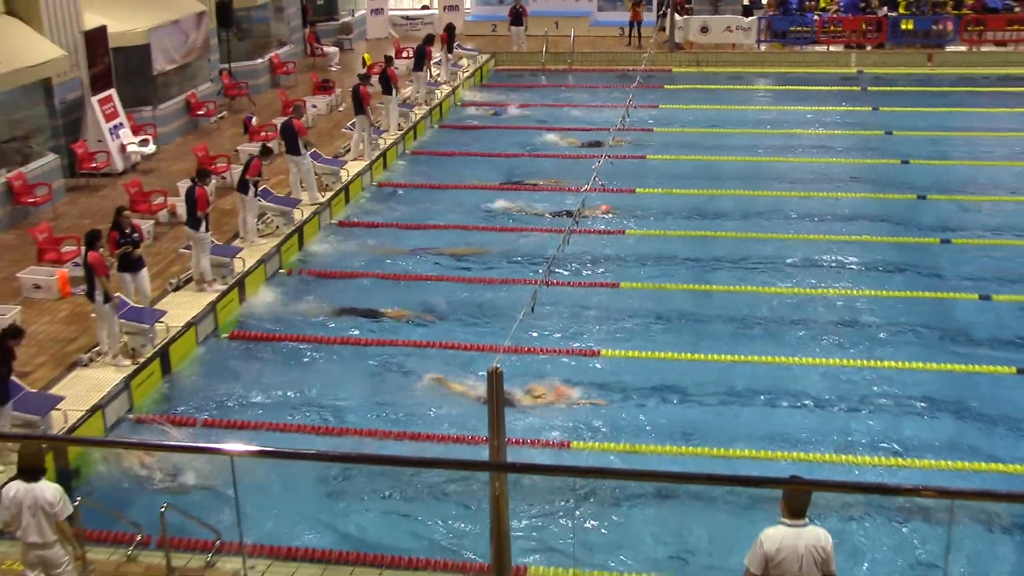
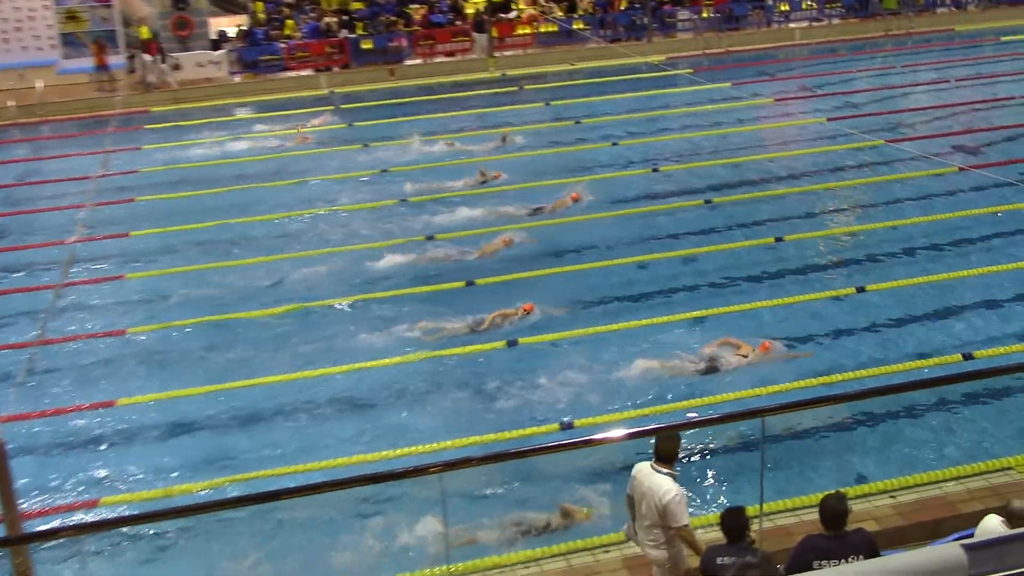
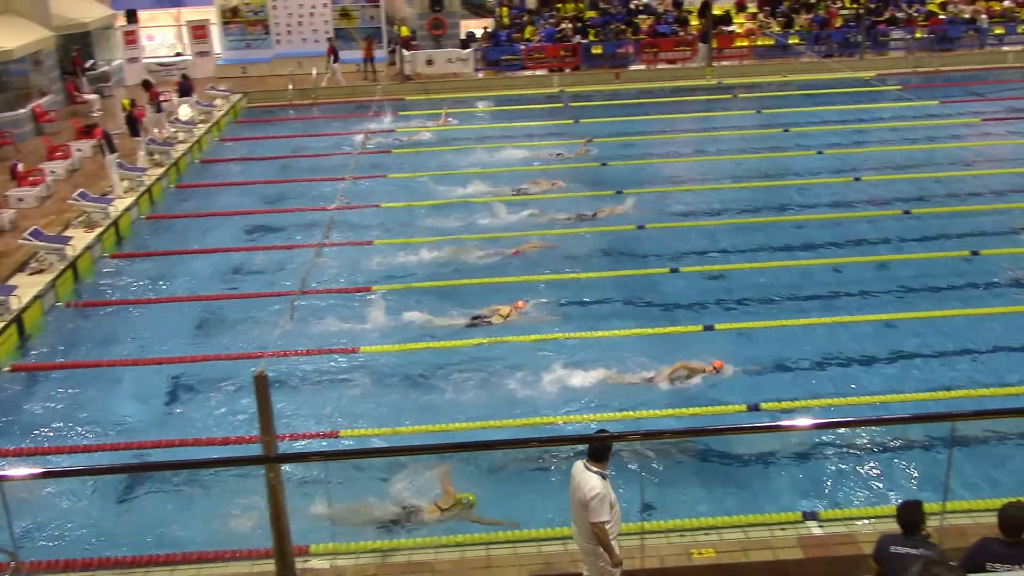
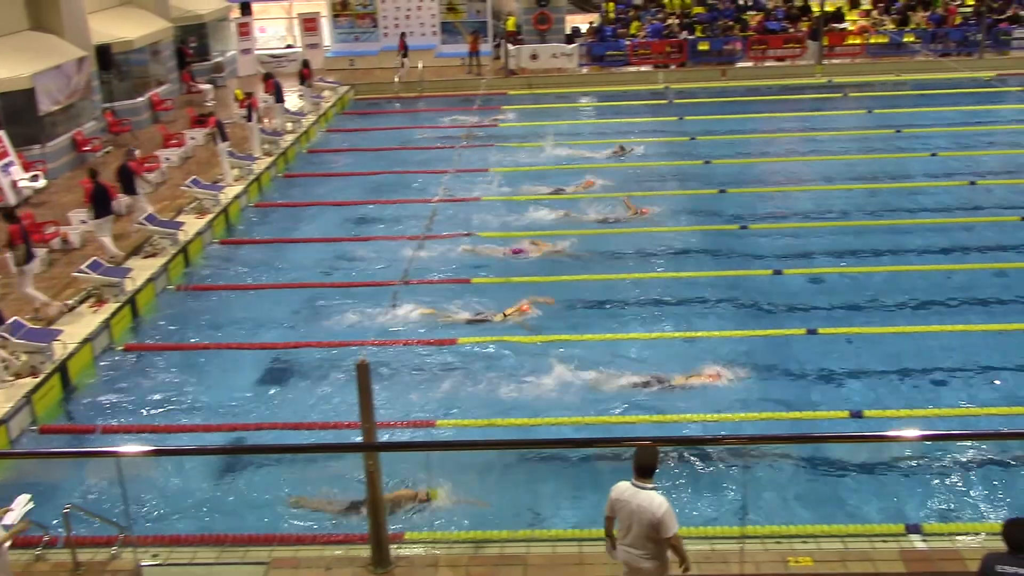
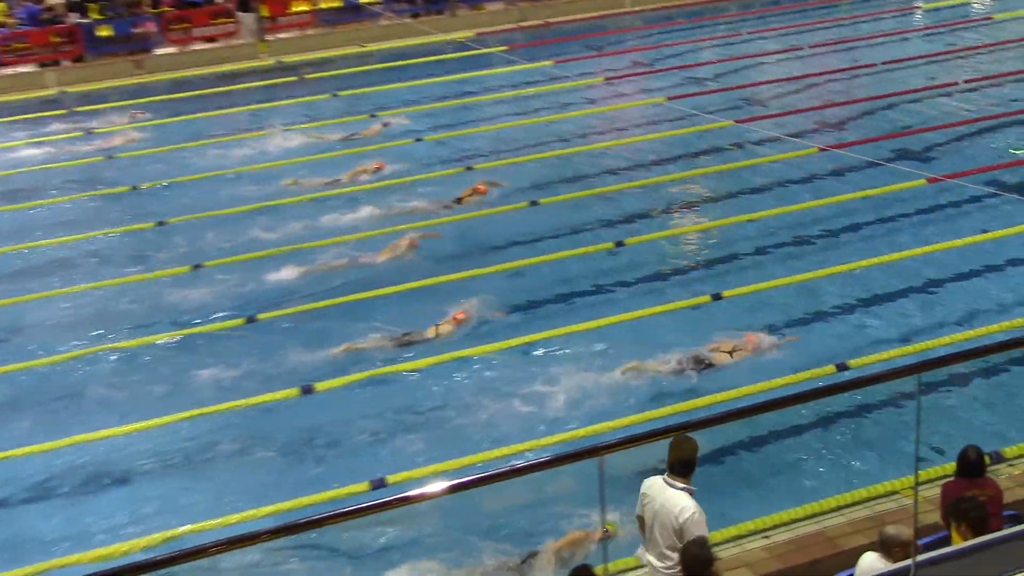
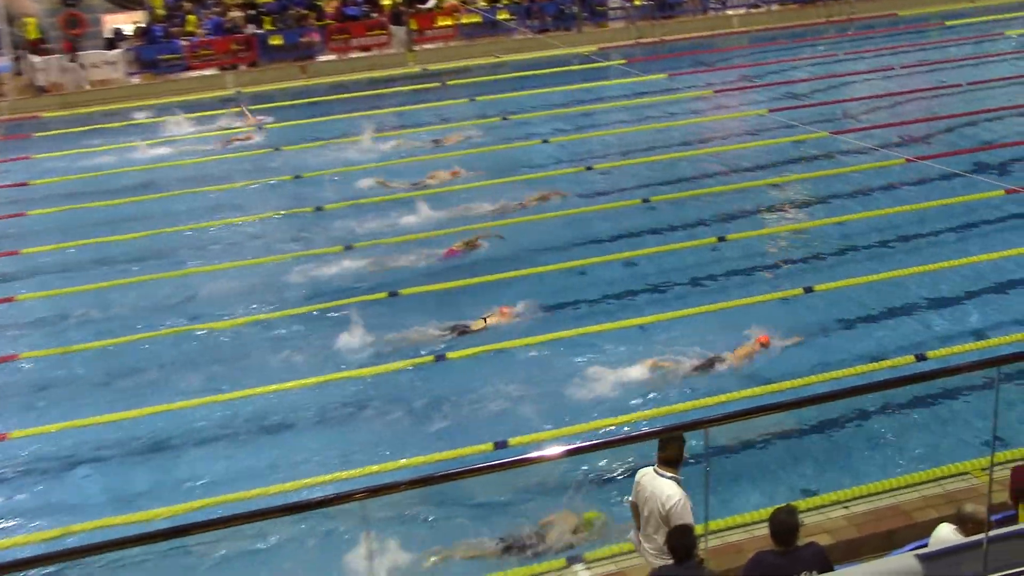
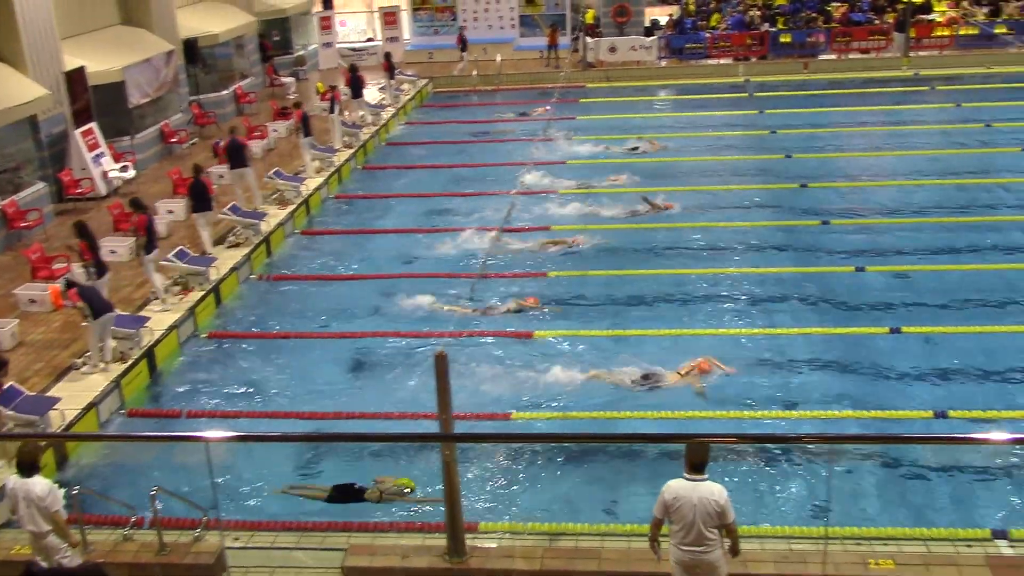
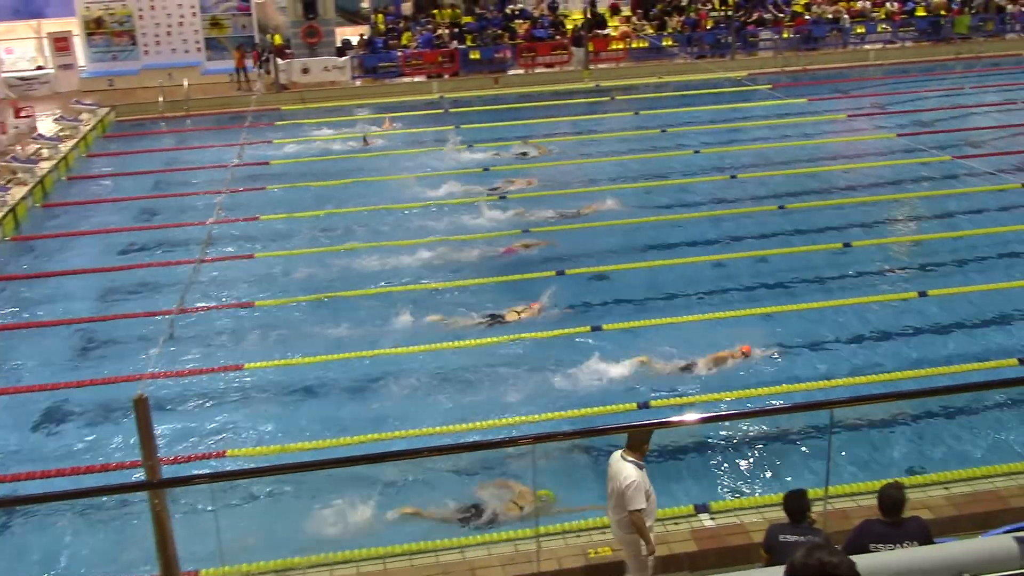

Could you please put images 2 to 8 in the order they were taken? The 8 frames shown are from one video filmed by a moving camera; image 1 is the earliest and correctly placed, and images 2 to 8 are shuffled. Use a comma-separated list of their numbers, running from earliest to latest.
7, 4, 3, 8, 2, 6, 5
